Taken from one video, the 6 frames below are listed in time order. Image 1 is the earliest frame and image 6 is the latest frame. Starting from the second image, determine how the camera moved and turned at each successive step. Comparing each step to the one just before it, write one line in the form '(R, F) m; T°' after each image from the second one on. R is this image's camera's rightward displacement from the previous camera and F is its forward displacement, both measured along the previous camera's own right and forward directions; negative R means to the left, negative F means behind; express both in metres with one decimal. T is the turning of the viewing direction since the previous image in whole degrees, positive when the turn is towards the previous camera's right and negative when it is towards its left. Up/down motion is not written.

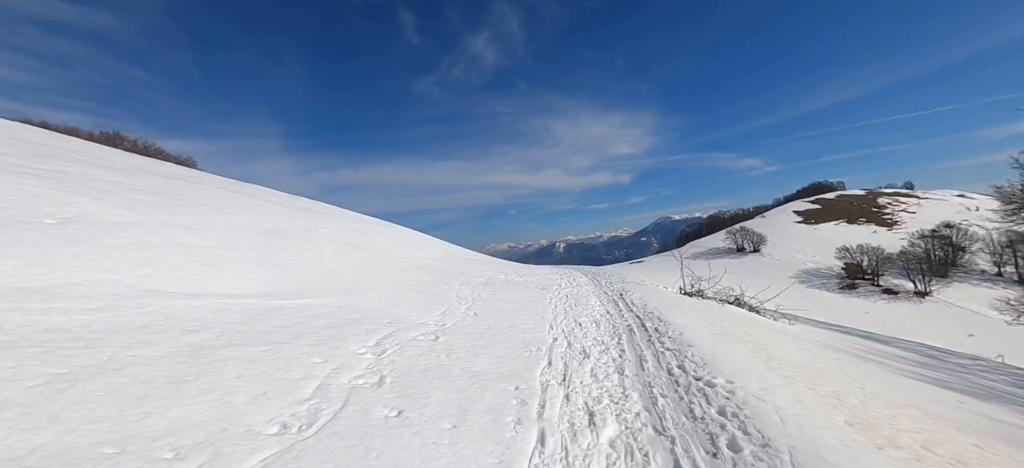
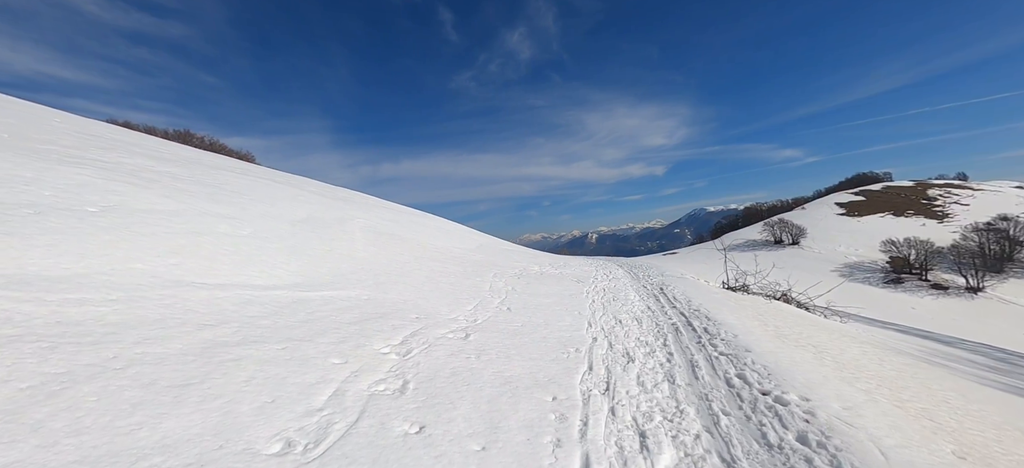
(-0.1, +0.4) m; -5°
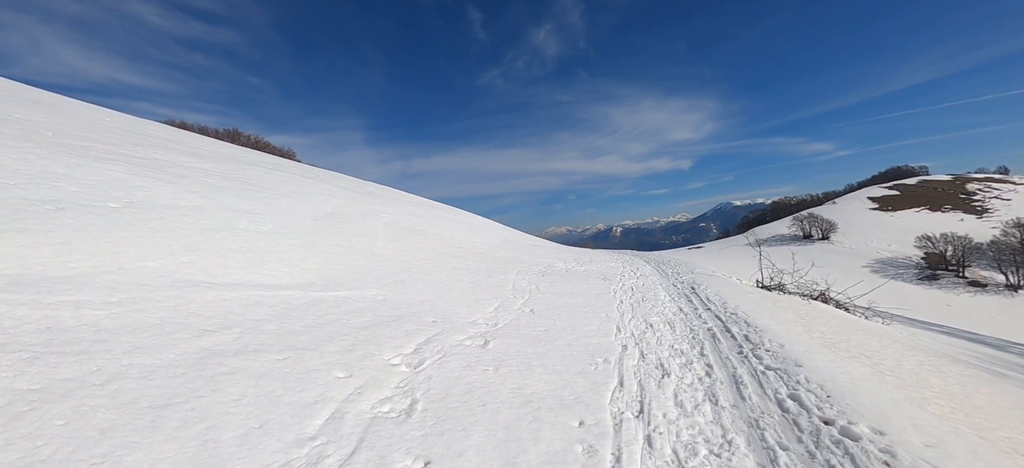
(0.0, +0.3) m; -4°
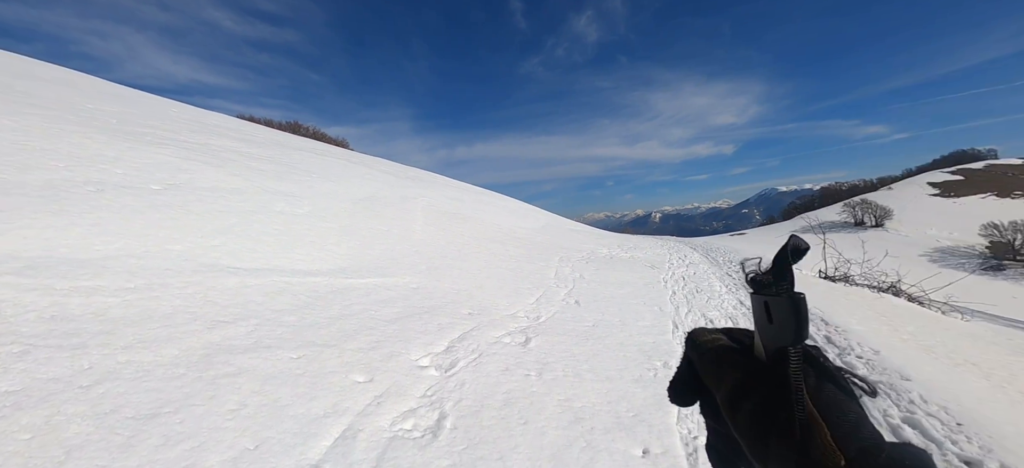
(-0.1, +0.4) m; -6°
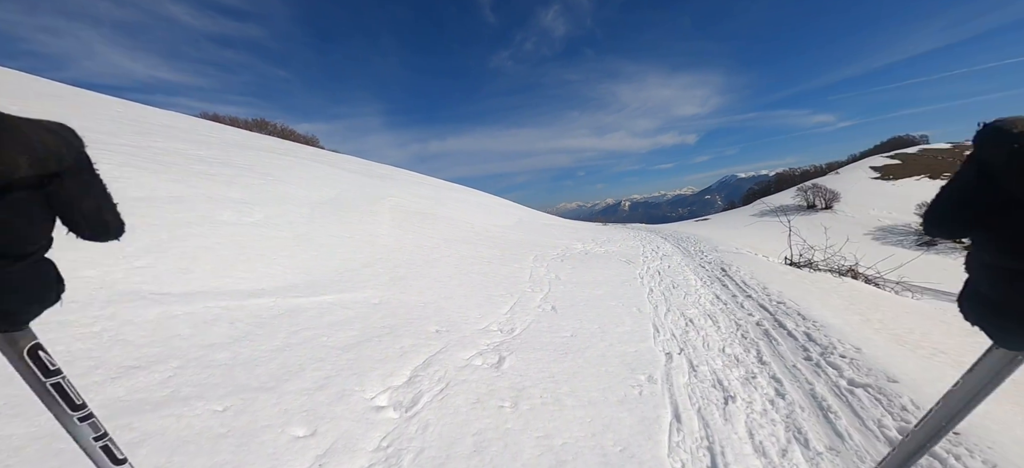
(+0.1, +0.3) m; +4°
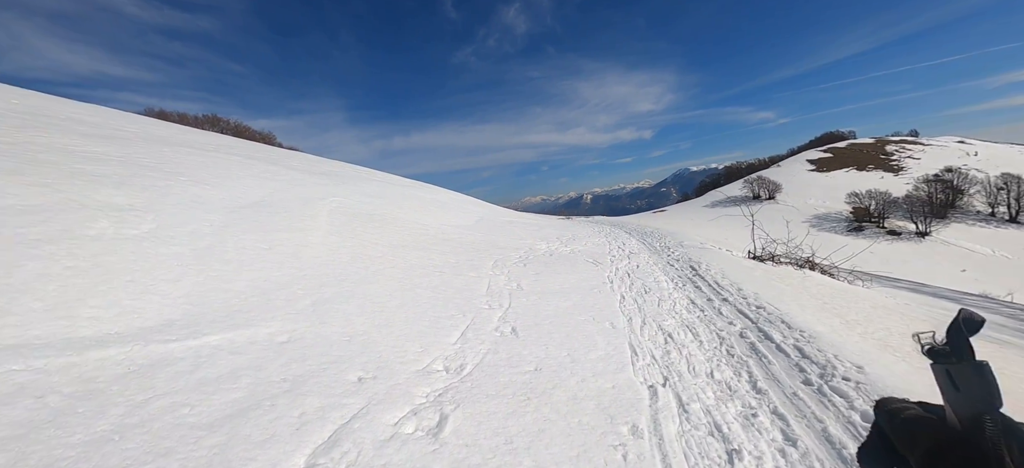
(+0.1, +0.7) m; +5°
